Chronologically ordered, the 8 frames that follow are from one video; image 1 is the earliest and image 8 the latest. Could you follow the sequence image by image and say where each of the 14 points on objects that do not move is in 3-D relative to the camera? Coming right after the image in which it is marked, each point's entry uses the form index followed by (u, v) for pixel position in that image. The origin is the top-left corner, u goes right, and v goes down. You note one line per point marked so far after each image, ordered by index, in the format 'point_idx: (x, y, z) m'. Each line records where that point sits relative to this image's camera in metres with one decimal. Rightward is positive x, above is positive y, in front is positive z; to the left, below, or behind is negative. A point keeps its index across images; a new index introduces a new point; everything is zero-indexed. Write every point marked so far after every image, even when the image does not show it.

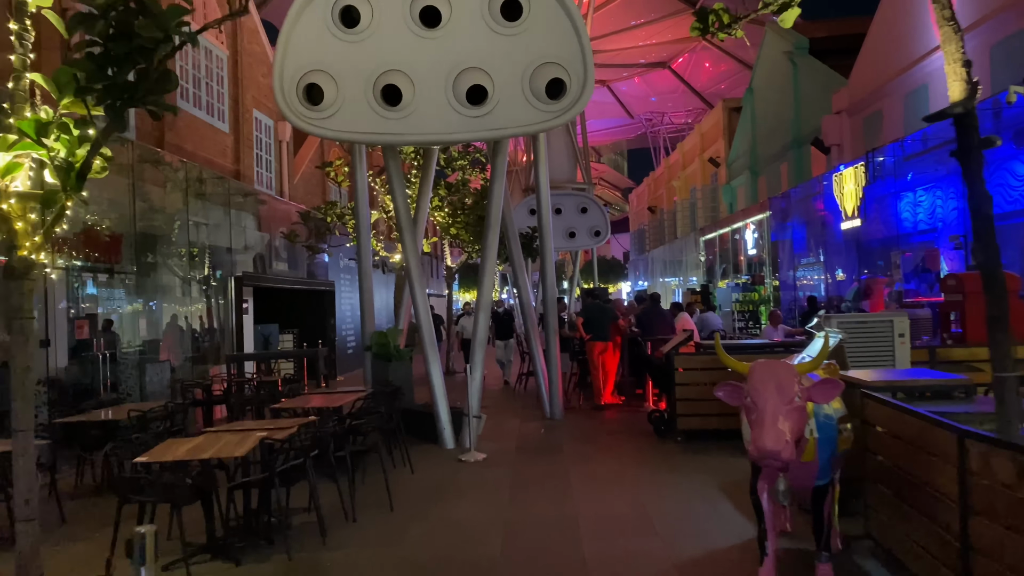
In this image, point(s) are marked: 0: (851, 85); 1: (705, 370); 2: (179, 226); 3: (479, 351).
0: (+7.4, +4.4, +18.3) m
1: (+2.1, -0.9, +9.0) m
2: (-5.5, +1.0, +14.2) m
3: (-0.4, -0.7, +9.3) m
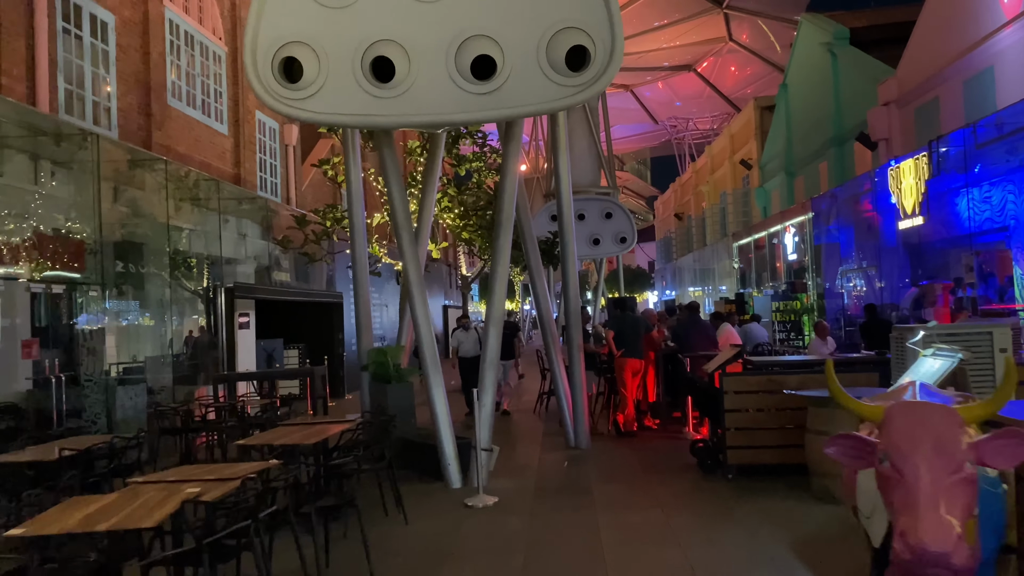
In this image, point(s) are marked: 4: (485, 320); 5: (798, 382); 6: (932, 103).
0: (+7.7, +4.3, +16.7) m
1: (+2.2, -1.0, +7.5) m
2: (-5.3, +0.8, +13.0) m
3: (-0.2, -0.8, +7.9) m
4: (-0.3, -0.3, +7.9) m
5: (+2.5, -0.8, +7.5) m
6: (+7.6, +3.3, +15.4) m
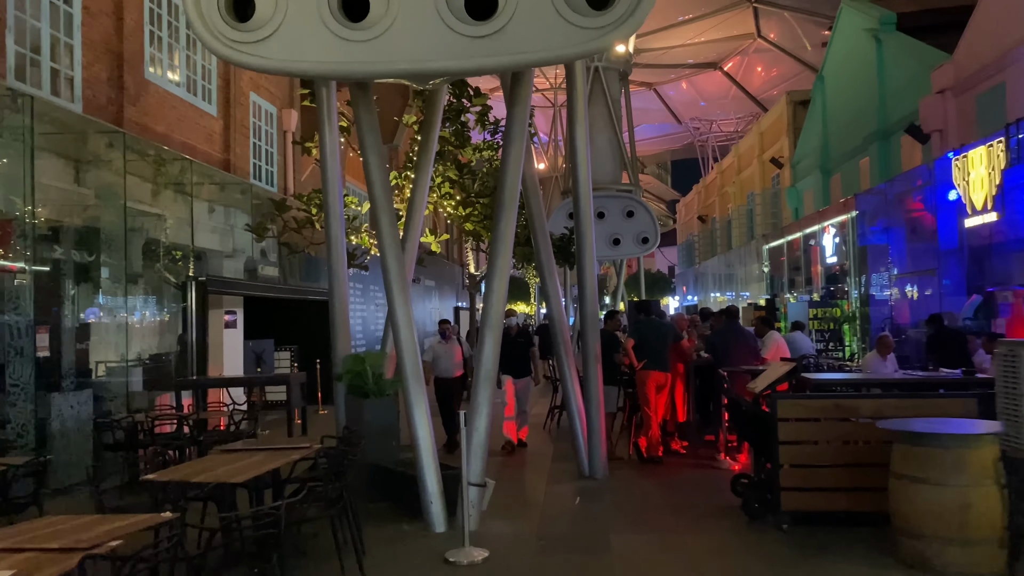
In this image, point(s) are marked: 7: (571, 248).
0: (+8.0, +4.2, +15.1) m
1: (+2.2, -1.0, +5.9) m
2: (-5.1, +0.9, +11.6) m
3: (-0.2, -0.8, +6.4) m
4: (-0.2, -0.3, +6.4) m
5: (+2.5, -0.8, +5.9) m
6: (+7.9, +3.2, +13.7) m
7: (+1.0, +0.7, +14.3) m
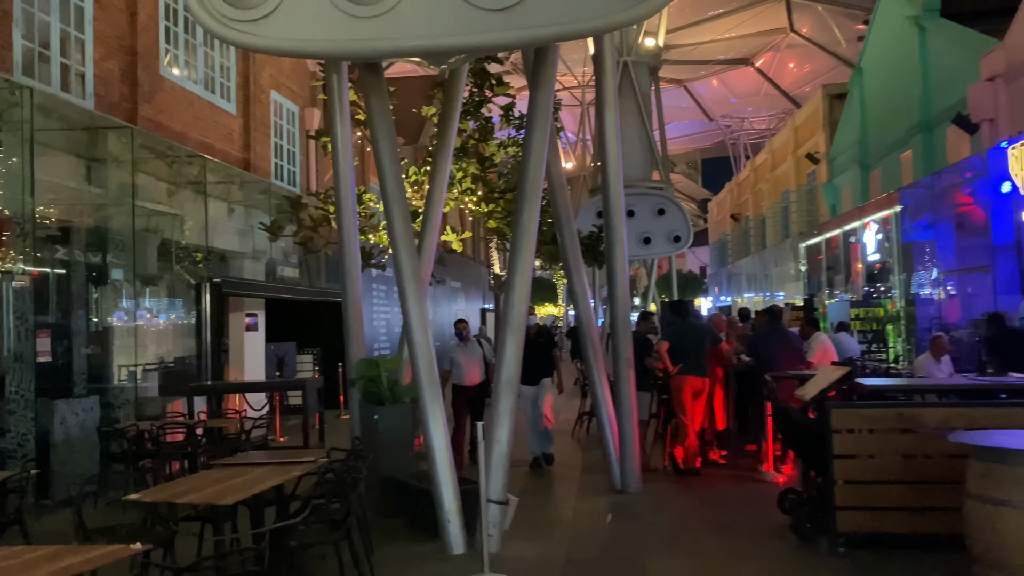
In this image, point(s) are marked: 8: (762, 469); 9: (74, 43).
0: (+8.4, +4.2, +14.2) m
1: (+2.4, -0.9, +5.3) m
2: (-4.8, +0.9, +11.2) m
3: (0.0, -0.7, +5.9) m
4: (-0.1, -0.3, +5.9) m
5: (+2.7, -0.8, +5.3) m
6: (+8.3, +3.3, +12.9) m
7: (+1.4, +0.7, +13.7) m
8: (+2.4, -1.7, +8.1) m
9: (-5.6, +3.1, +10.8) m
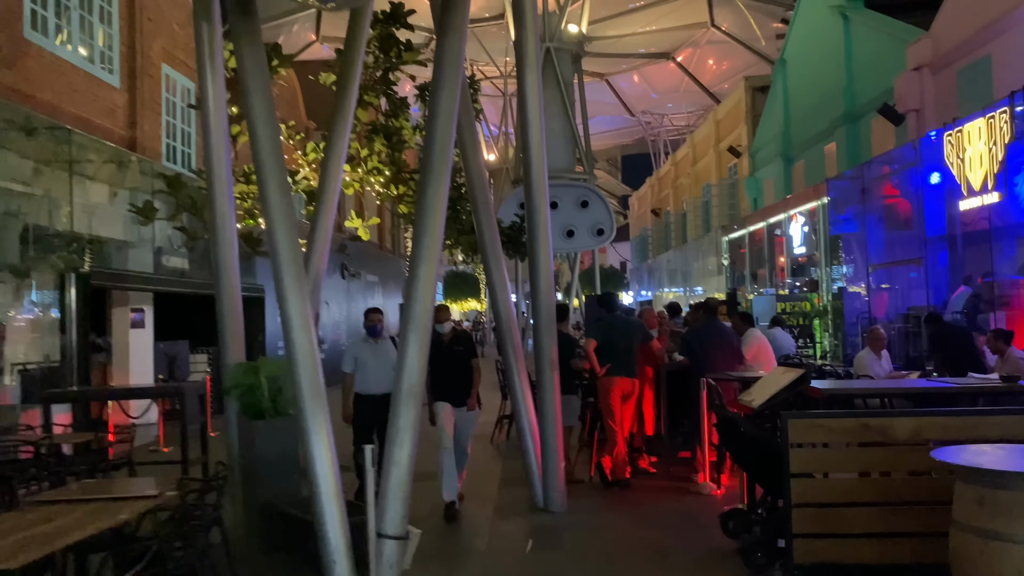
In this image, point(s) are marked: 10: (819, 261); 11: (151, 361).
0: (+7.1, +4.3, +14.0) m
1: (+1.8, -0.9, +4.6) m
2: (-5.8, +1.0, +9.7) m
3: (-0.6, -0.7, +4.9) m
4: (-0.6, -0.2, +4.9) m
5: (+2.1, -0.8, +4.5) m
6: (+7.0, +3.4, +12.6) m
7: (+0.1, +0.8, +12.8) m
8: (+1.6, -1.7, +7.3) m
9: (-6.6, +3.2, +9.2) m
10: (+5.7, +0.5, +15.6) m
11: (-6.0, -1.2, +13.9) m
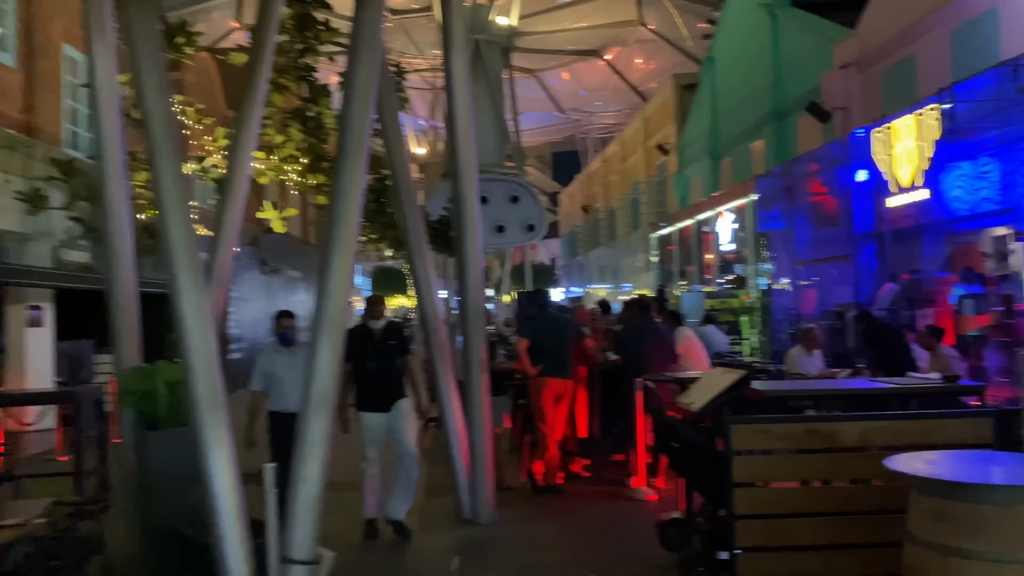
0: (+5.9, +4.4, +14.1) m
1: (+1.5, -0.9, +4.3) m
2: (-6.6, +1.0, +8.8) m
3: (-1.0, -0.7, +4.4) m
4: (-1.0, -0.2, +4.4) m
5: (+1.8, -0.7, +4.3) m
6: (+5.9, +3.4, +12.7) m
7: (-0.9, +0.8, +12.4) m
8: (+1.0, -1.6, +7.0) m
9: (-7.3, +3.3, +8.2) m
10: (+4.4, +0.6, +15.6) m
11: (-7.1, -1.1, +13.0) m
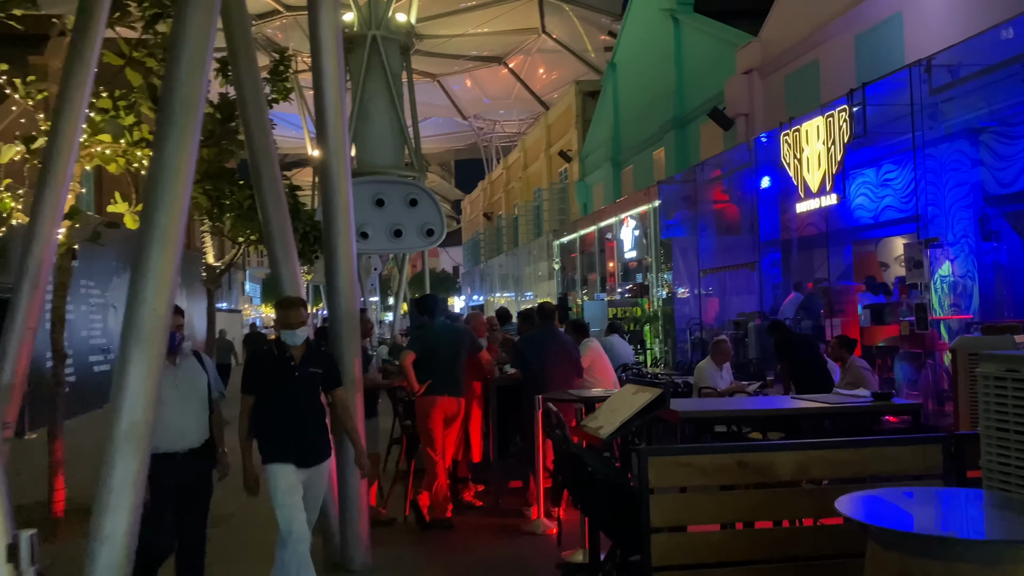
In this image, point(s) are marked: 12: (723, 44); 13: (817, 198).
0: (+4.2, +4.2, +13.9) m
1: (+0.9, -0.9, +3.6) m
2: (-7.6, +1.0, +7.2) m
3: (-1.5, -0.7, +3.4) m
4: (-1.6, -0.2, +3.4) m
5: (+1.2, -0.8, +3.6) m
6: (+4.4, +3.3, +12.5) m
7: (-2.4, +0.7, +11.4) m
8: (+0.1, -1.7, +6.3) m
9: (-8.3, +3.3, +6.5) m
10: (+2.5, +0.4, +15.2) m
11: (-8.6, -1.2, +11.2) m
12: (+3.9, +4.5, +15.5) m
13: (+3.8, +1.1, +11.0) m
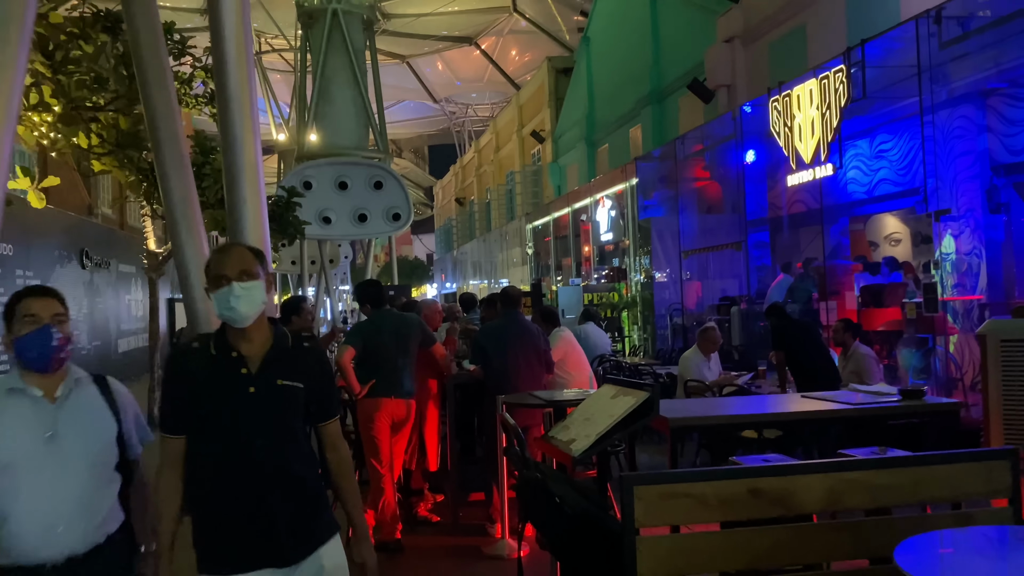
0: (+3.7, +4.5, +13.0) m
1: (+0.7, -0.8, +2.7) m
2: (-7.9, +1.1, +6.0) m
3: (-1.7, -0.6, +2.5) m
4: (-1.8, -0.1, +2.5) m
5: (+1.0, -0.7, +2.8) m
6: (+3.9, +3.5, +11.7) m
7: (-2.8, +0.9, +10.4) m
8: (-0.1, -1.6, +5.4) m
9: (-8.6, +3.3, +5.3) m
10: (+2.0, +0.7, +14.4) m
11: (-9.0, -1.1, +10.1) m
12: (+3.3, +4.8, +14.7) m
13: (+3.4, +1.4, +10.2) m
